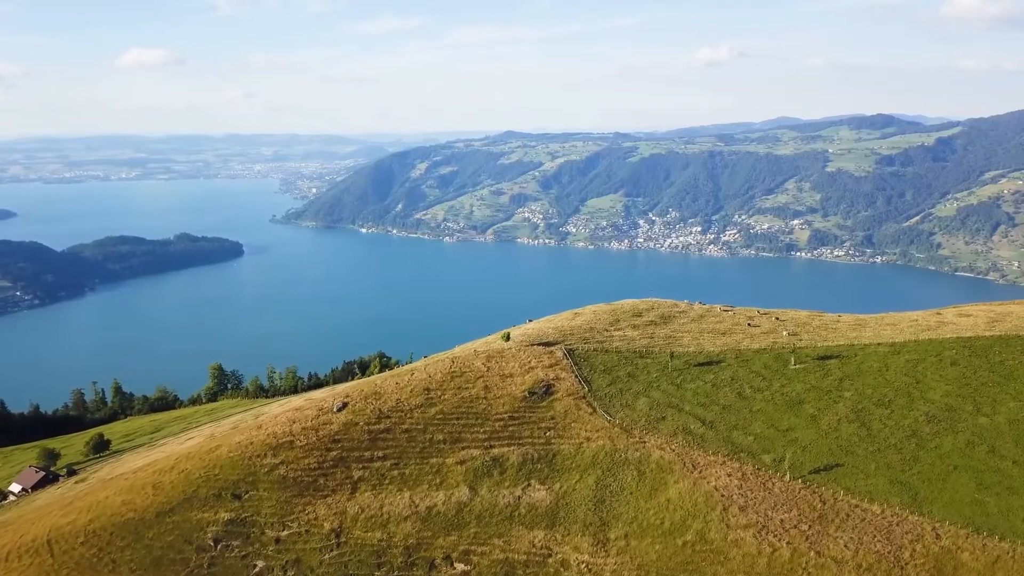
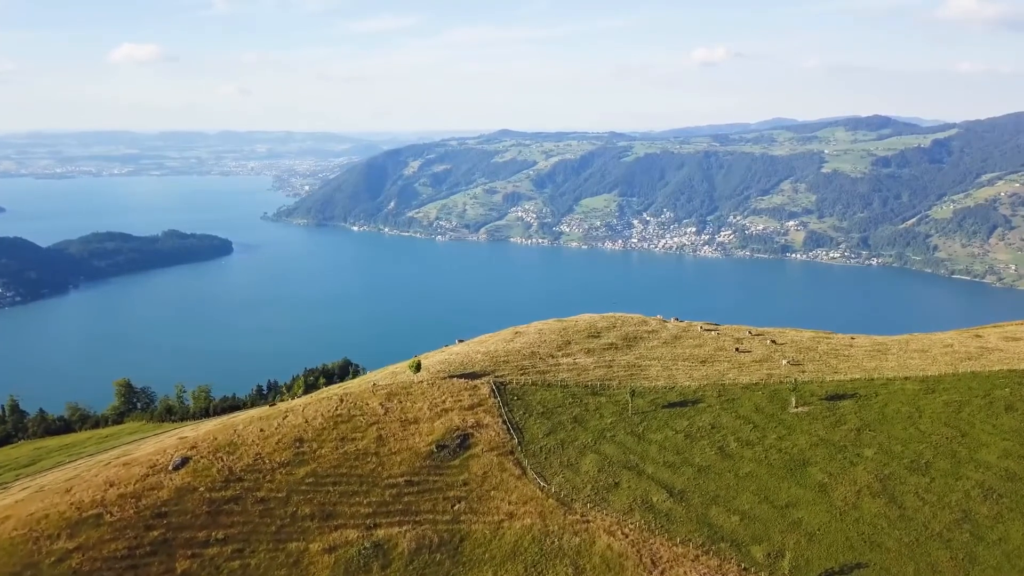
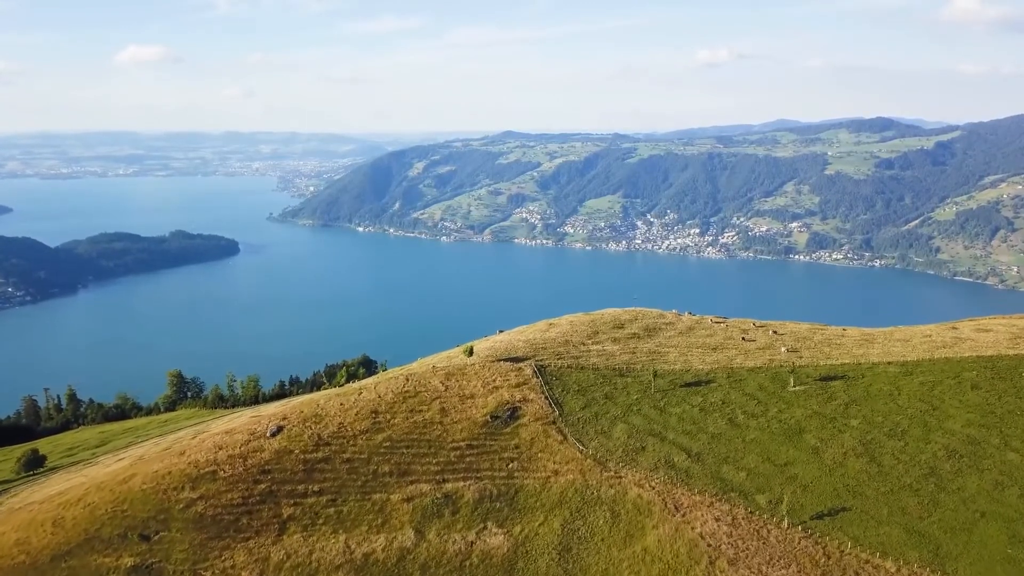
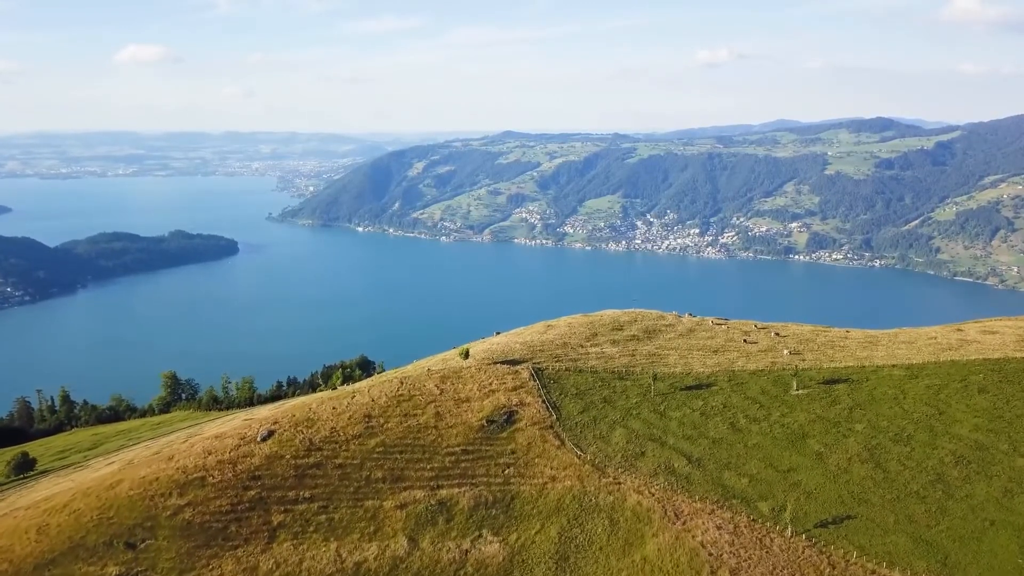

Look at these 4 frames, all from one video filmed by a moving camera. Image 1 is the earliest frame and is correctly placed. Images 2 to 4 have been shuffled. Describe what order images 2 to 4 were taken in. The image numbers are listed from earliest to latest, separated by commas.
3, 4, 2
